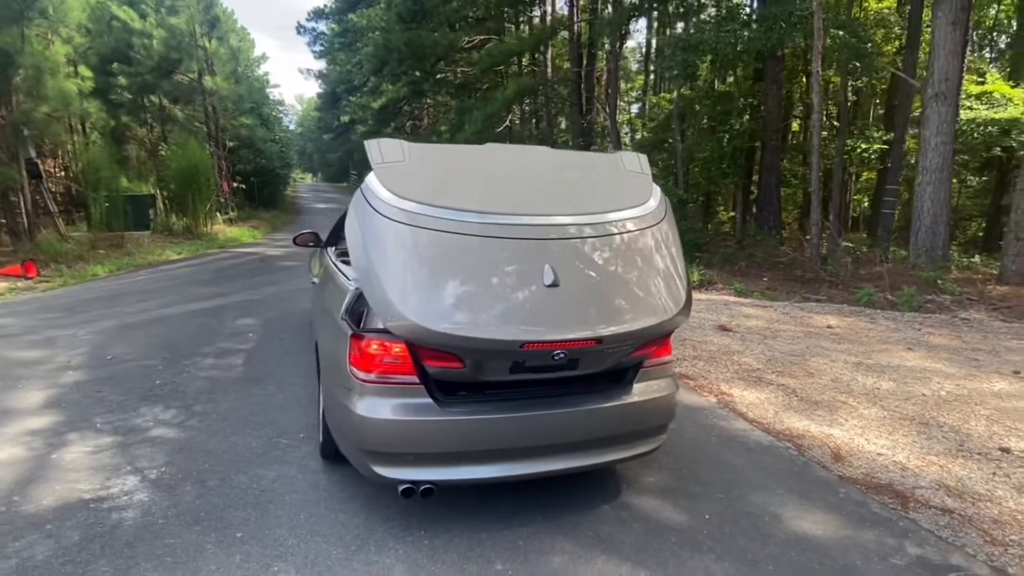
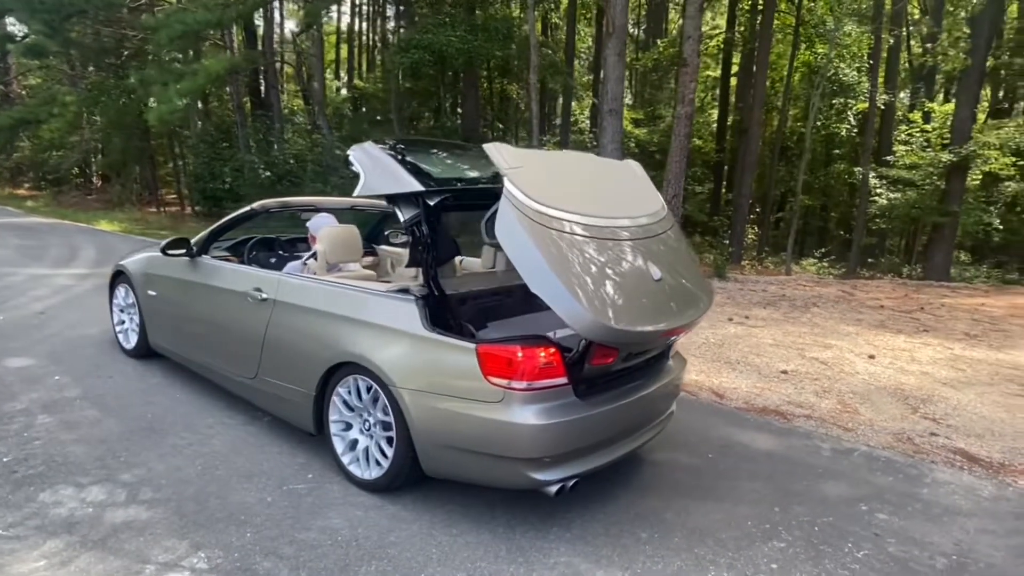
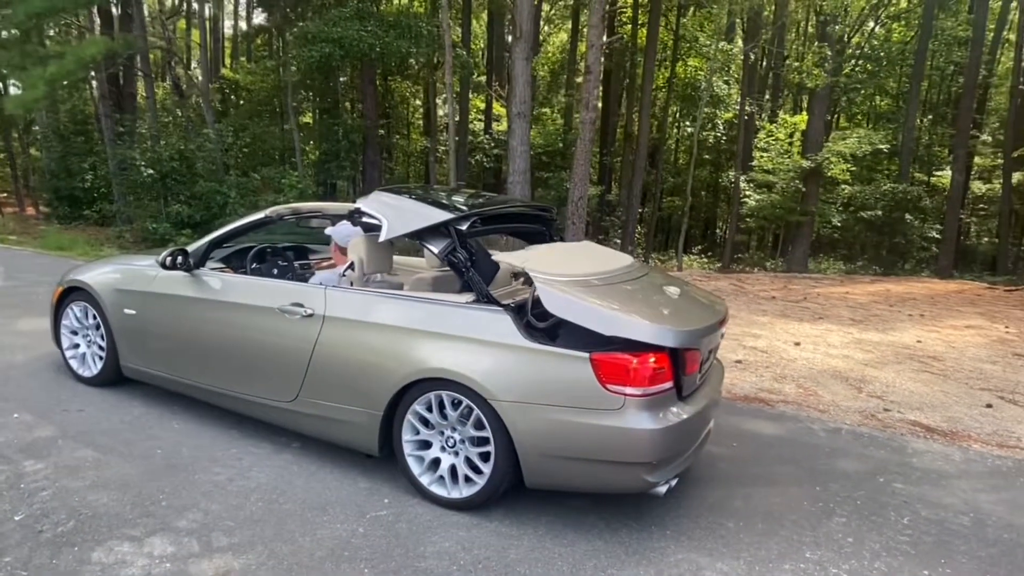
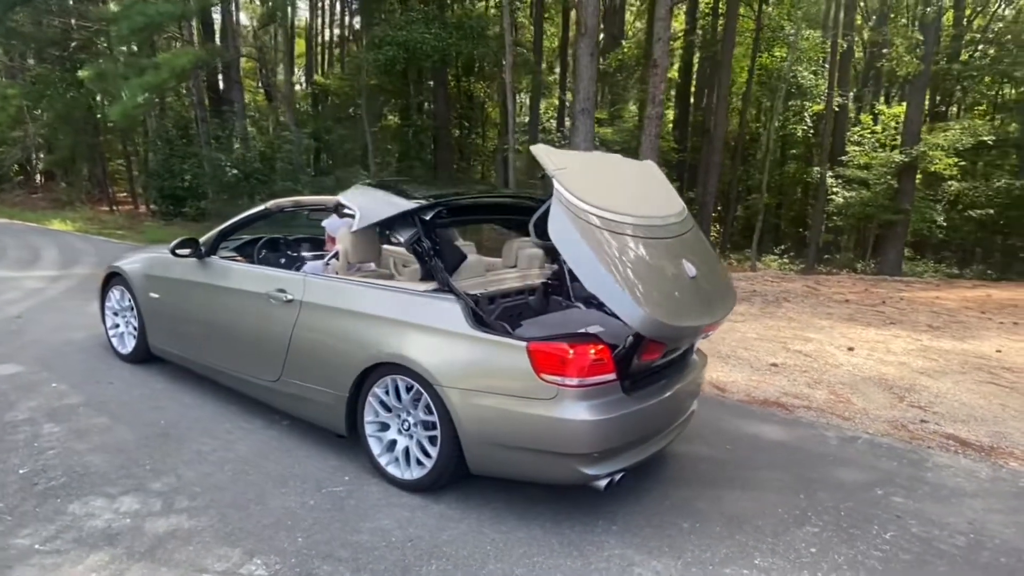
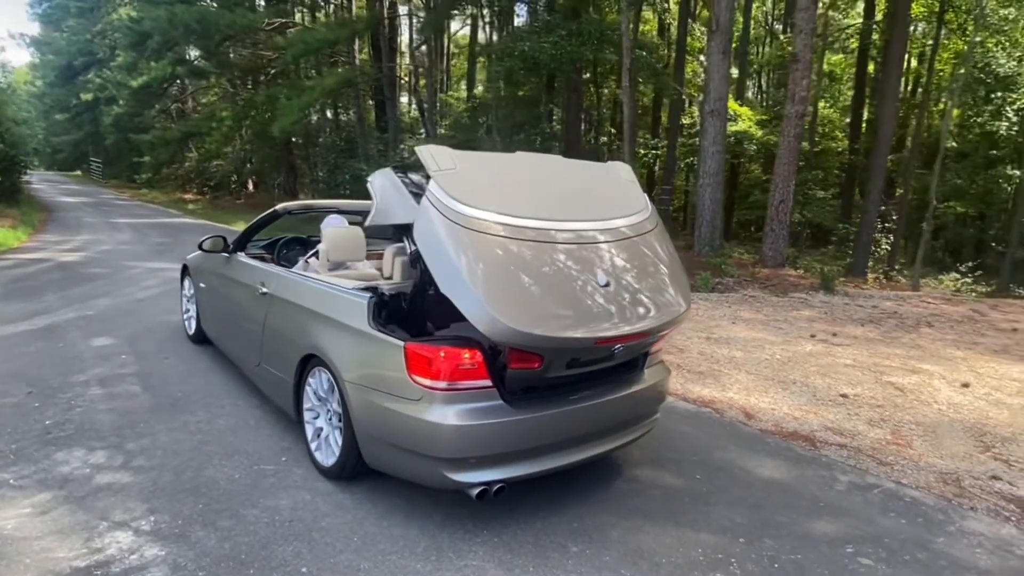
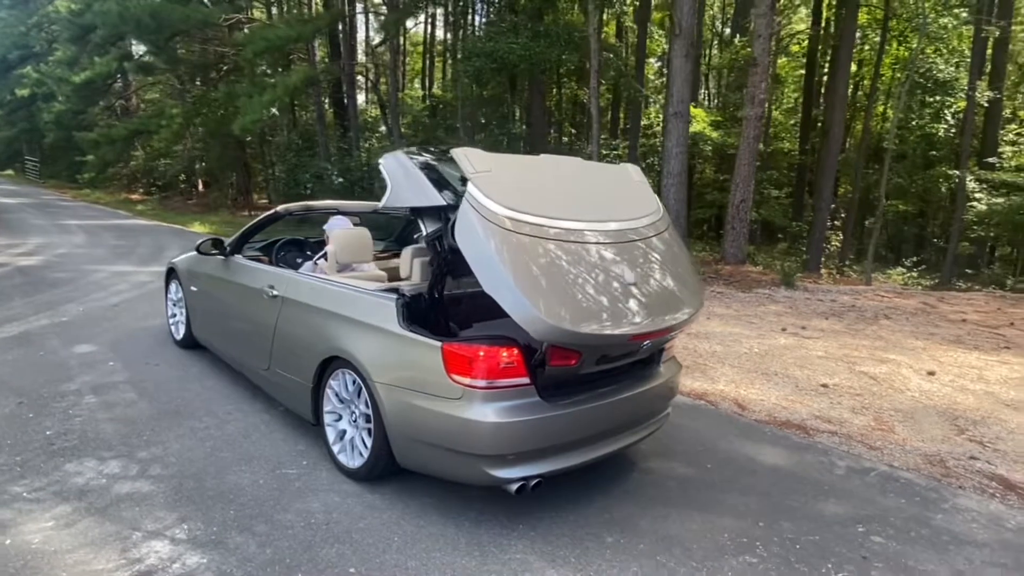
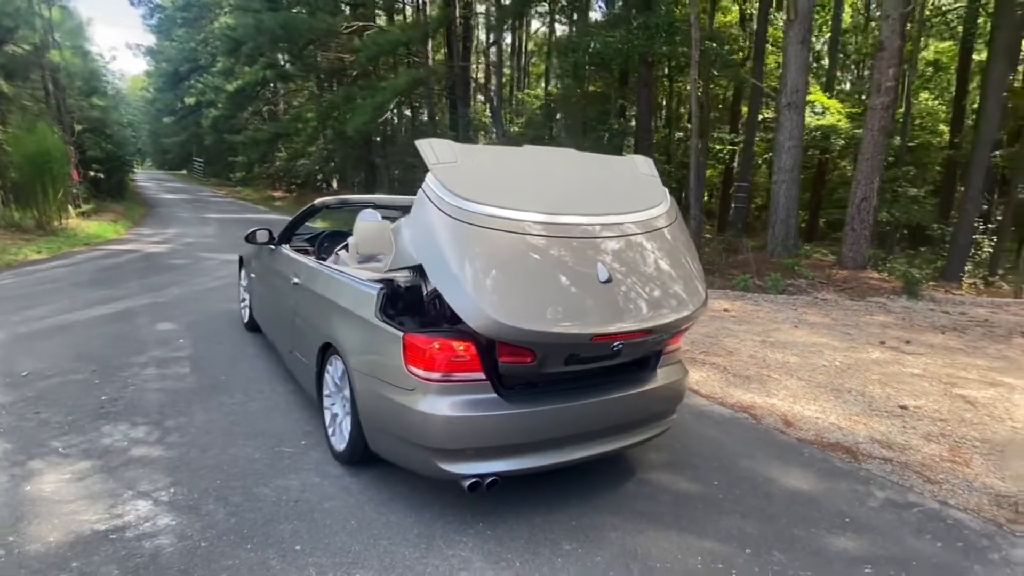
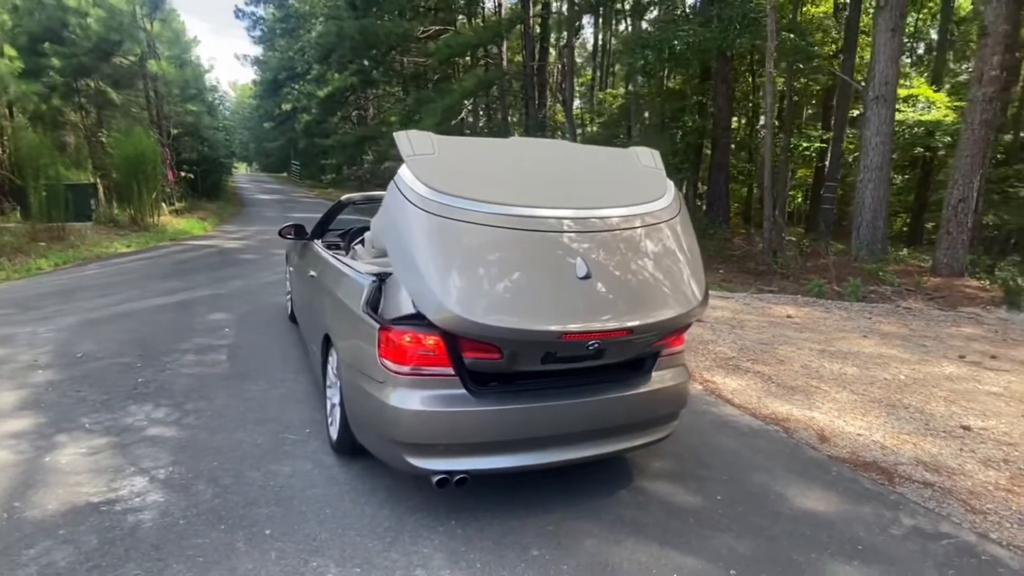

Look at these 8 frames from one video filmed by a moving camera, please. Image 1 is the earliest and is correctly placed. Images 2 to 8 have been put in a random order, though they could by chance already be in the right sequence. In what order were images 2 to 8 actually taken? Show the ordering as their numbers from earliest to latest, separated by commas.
8, 7, 5, 6, 2, 4, 3
